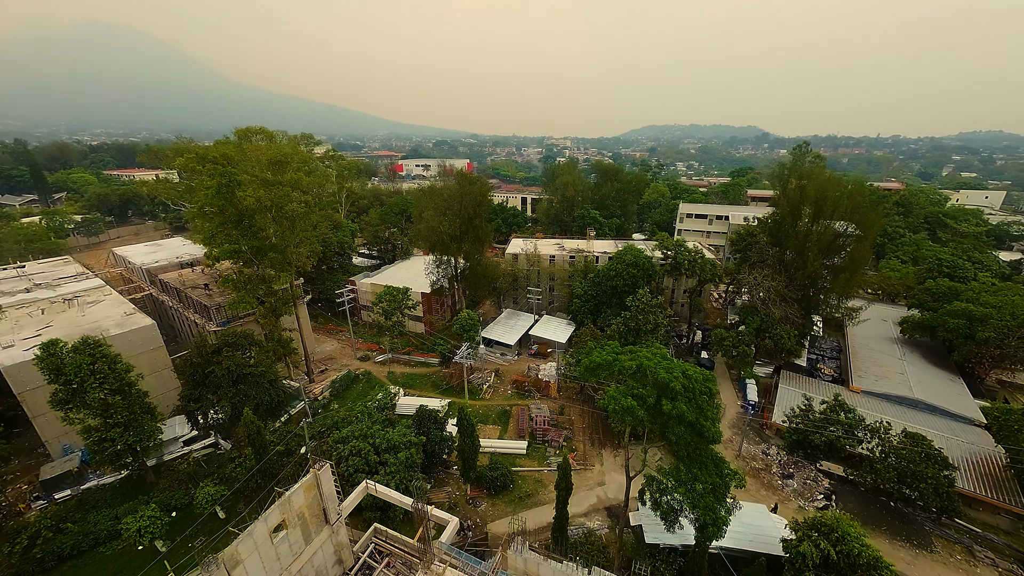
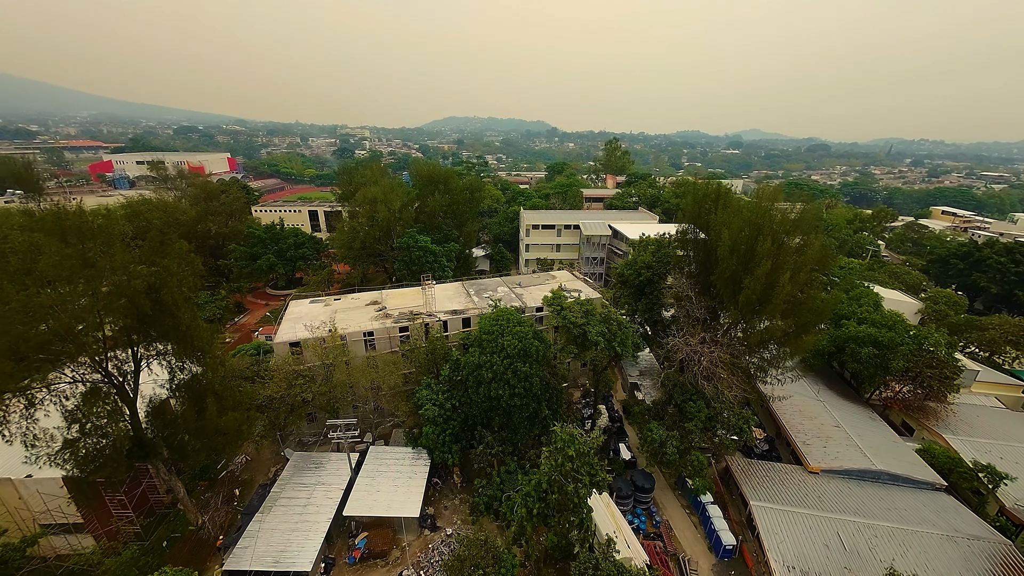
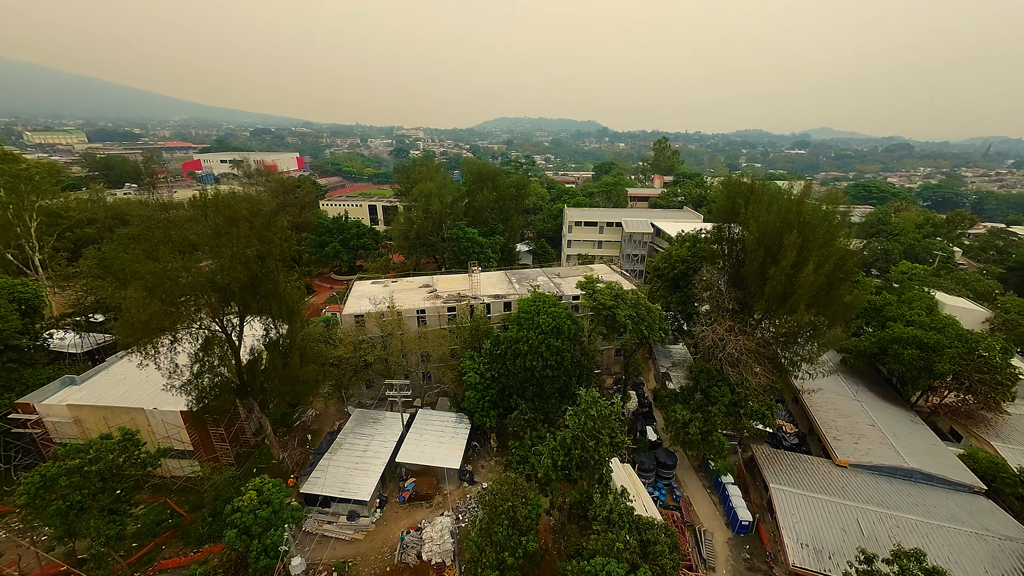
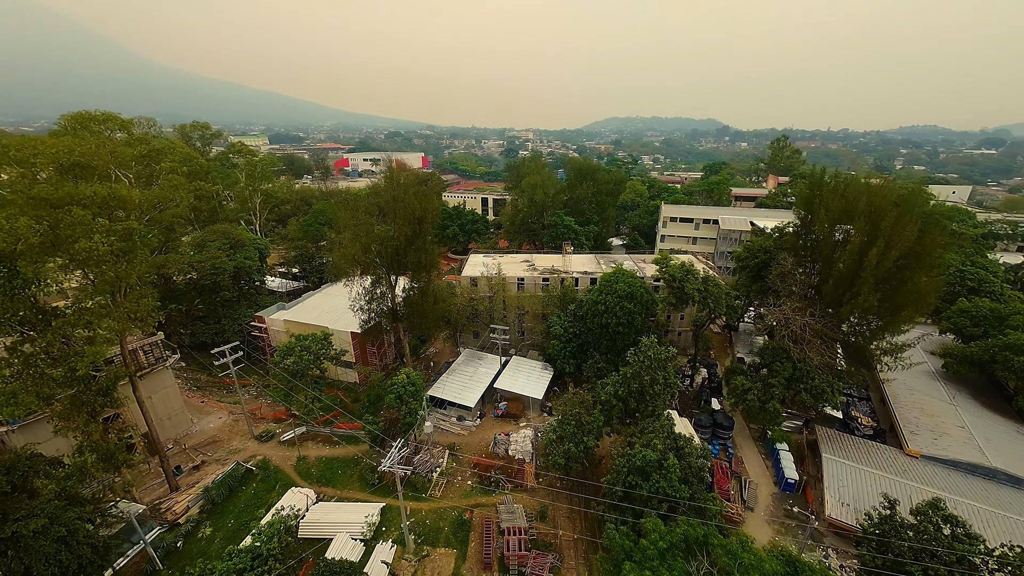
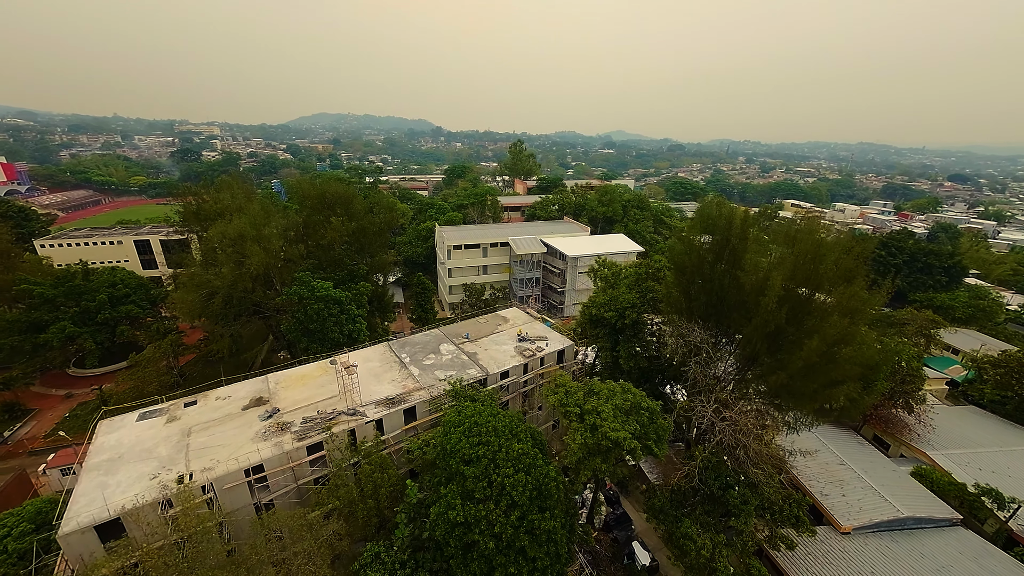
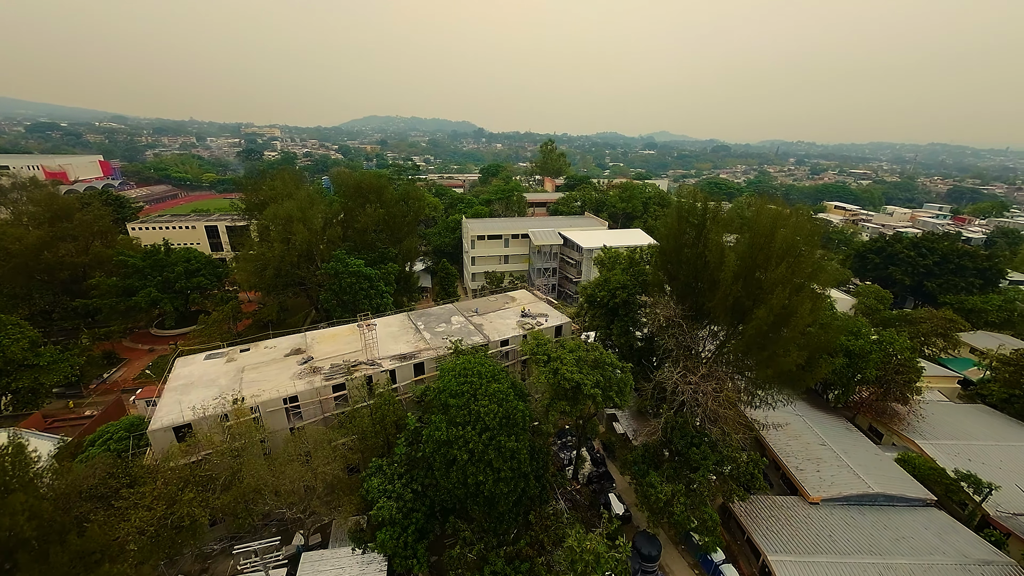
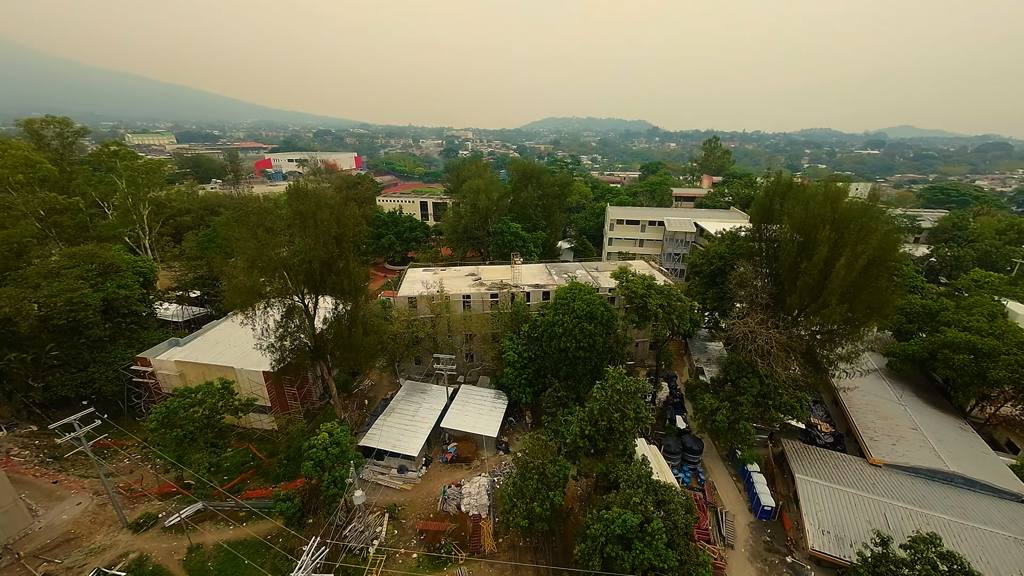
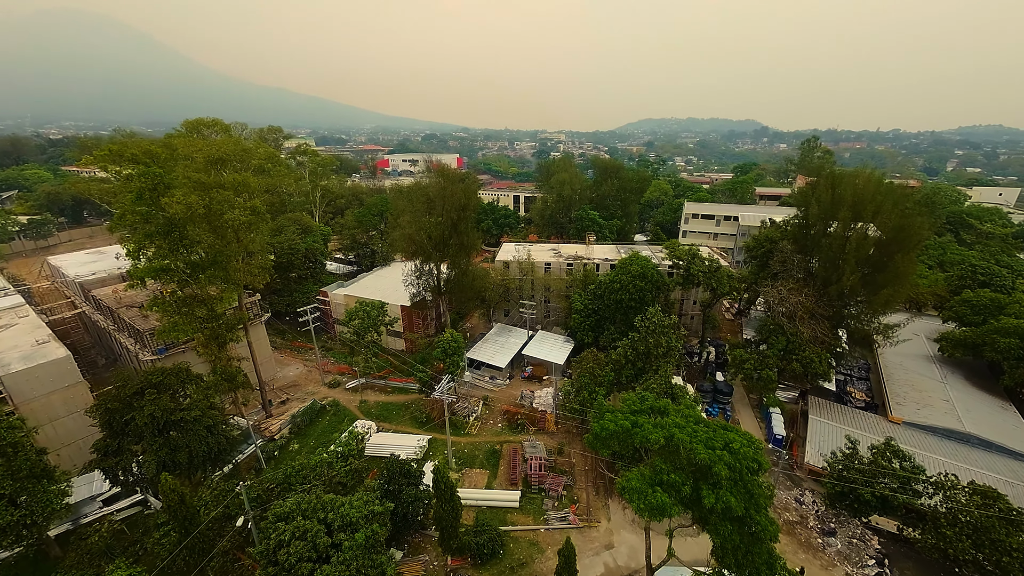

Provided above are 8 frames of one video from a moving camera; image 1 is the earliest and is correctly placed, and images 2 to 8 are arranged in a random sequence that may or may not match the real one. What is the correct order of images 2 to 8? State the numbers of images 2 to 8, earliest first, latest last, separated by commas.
8, 4, 7, 3, 2, 6, 5
